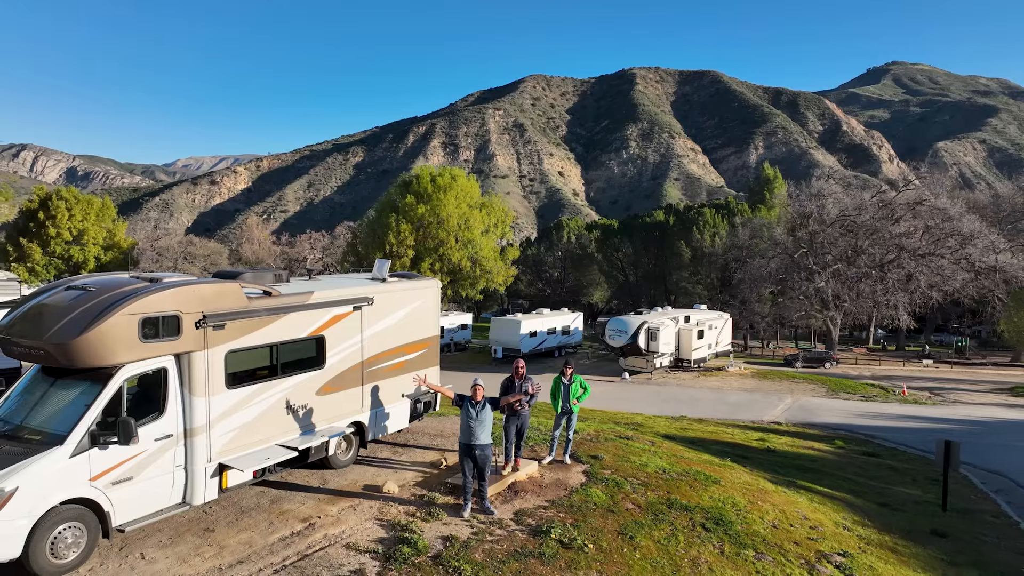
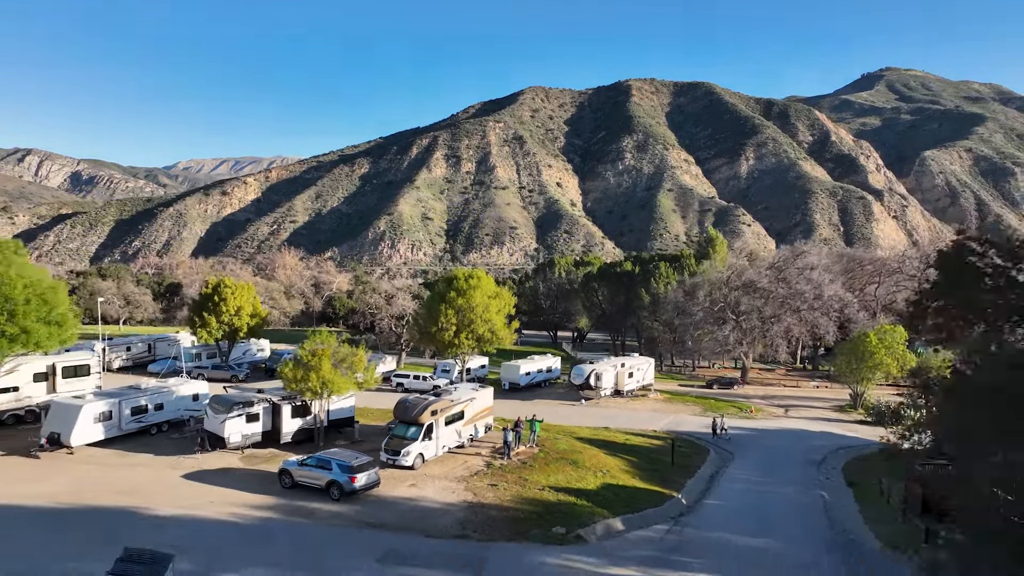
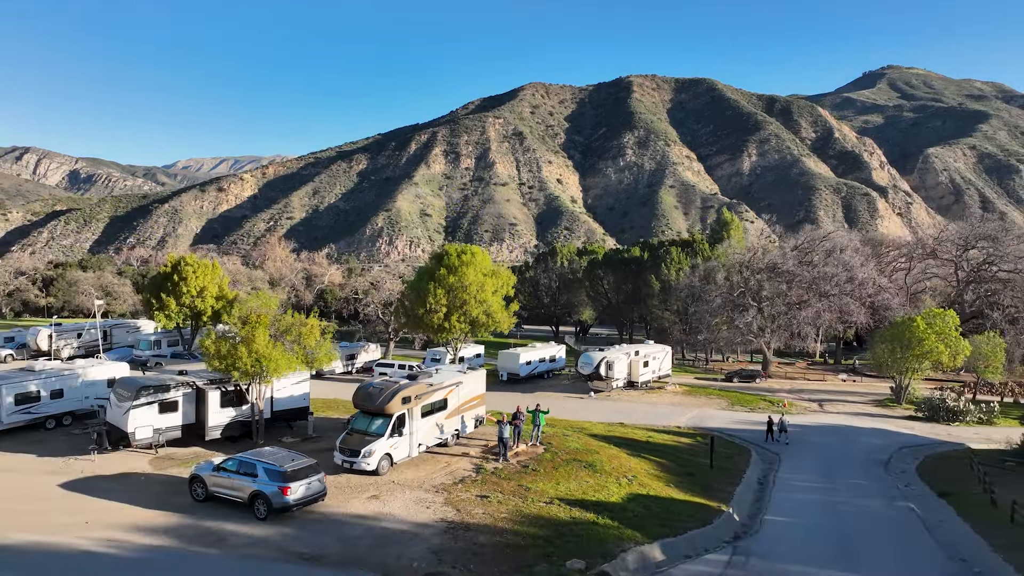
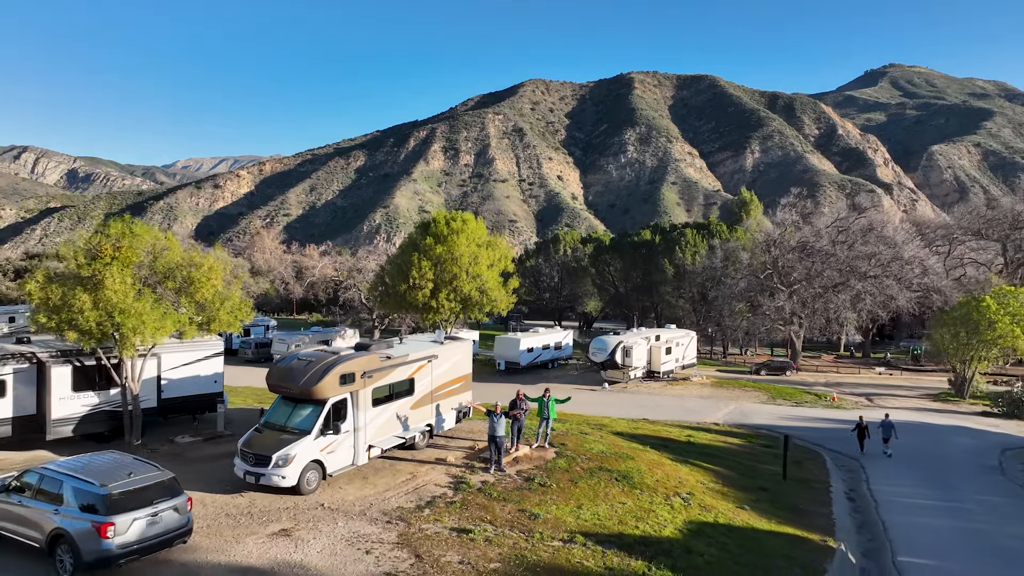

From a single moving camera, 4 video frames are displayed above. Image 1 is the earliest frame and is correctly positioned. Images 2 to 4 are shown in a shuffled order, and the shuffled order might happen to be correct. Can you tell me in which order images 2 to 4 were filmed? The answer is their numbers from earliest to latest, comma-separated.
4, 3, 2
